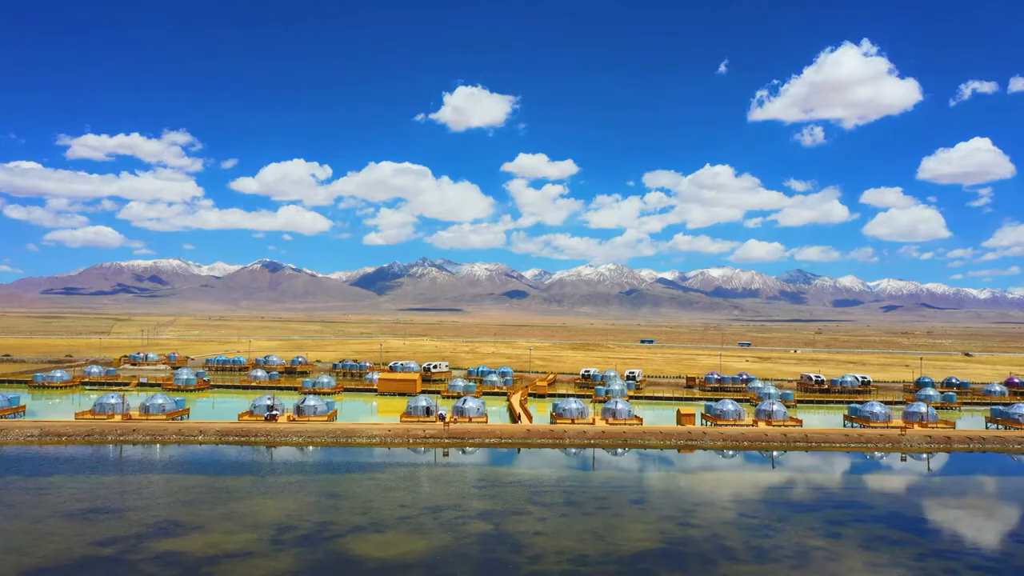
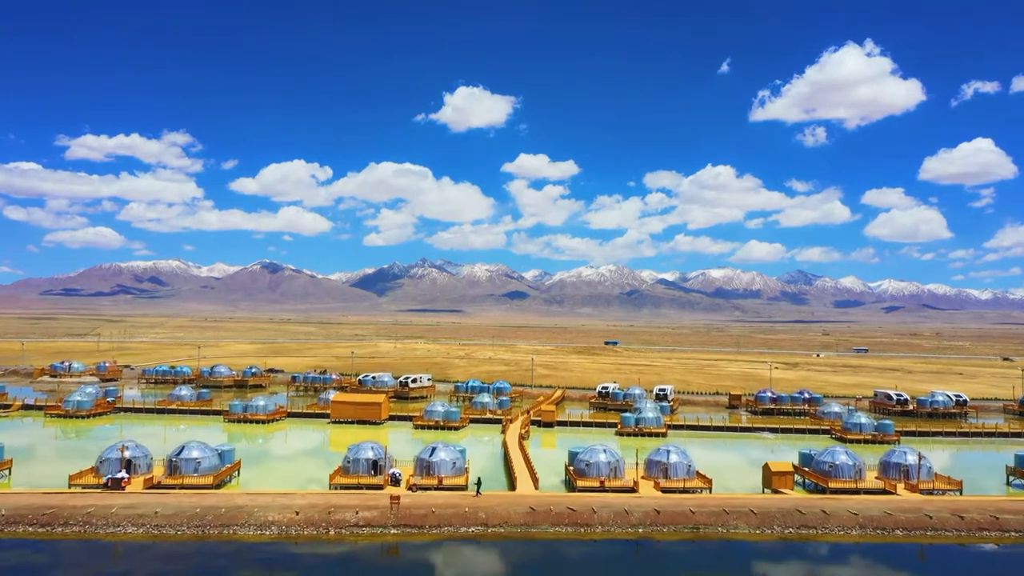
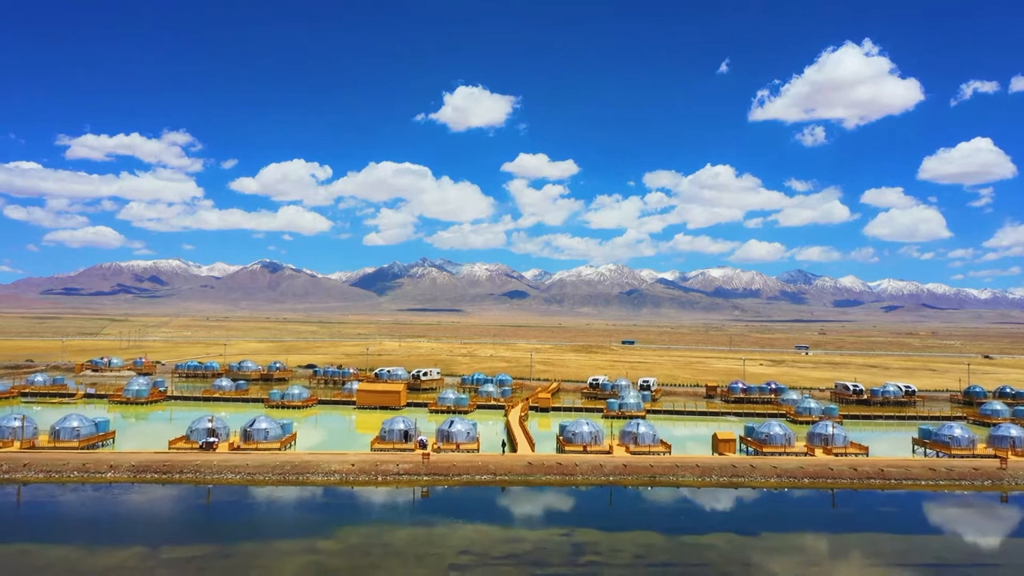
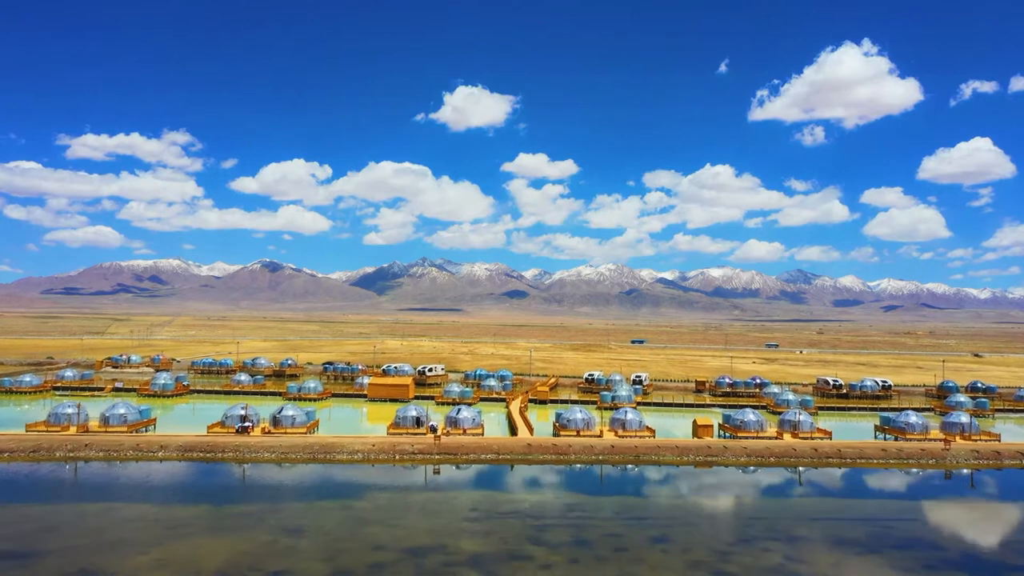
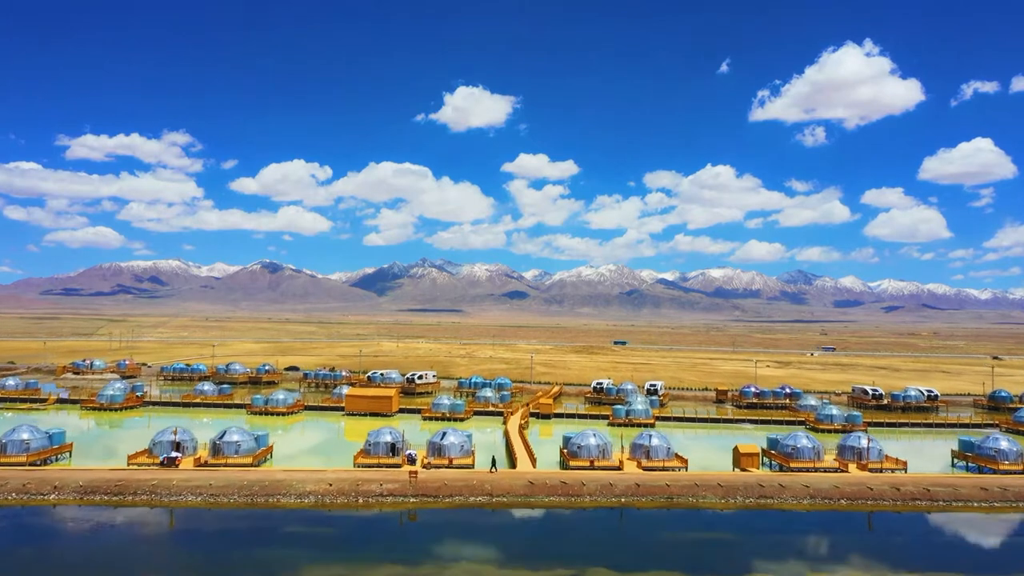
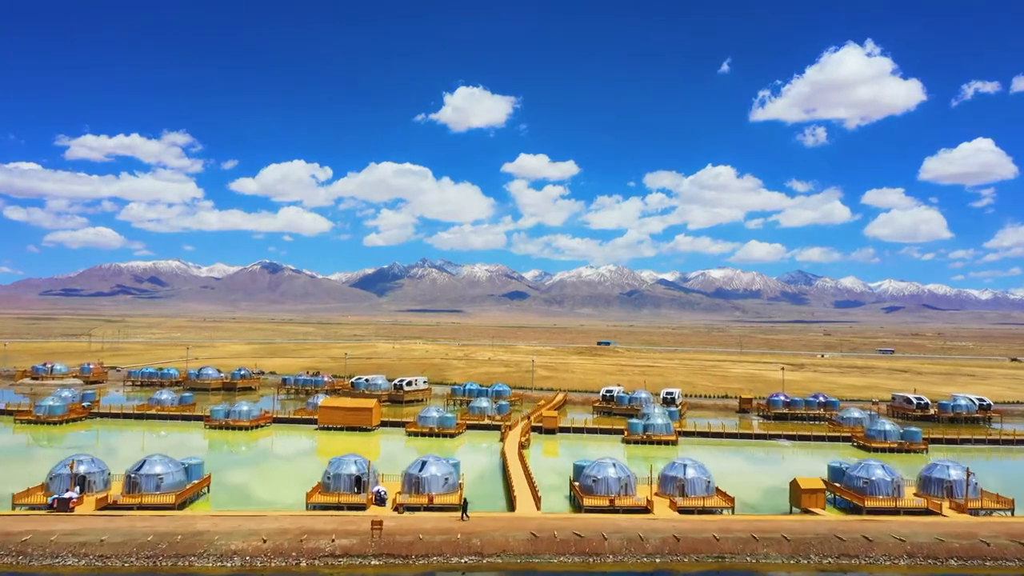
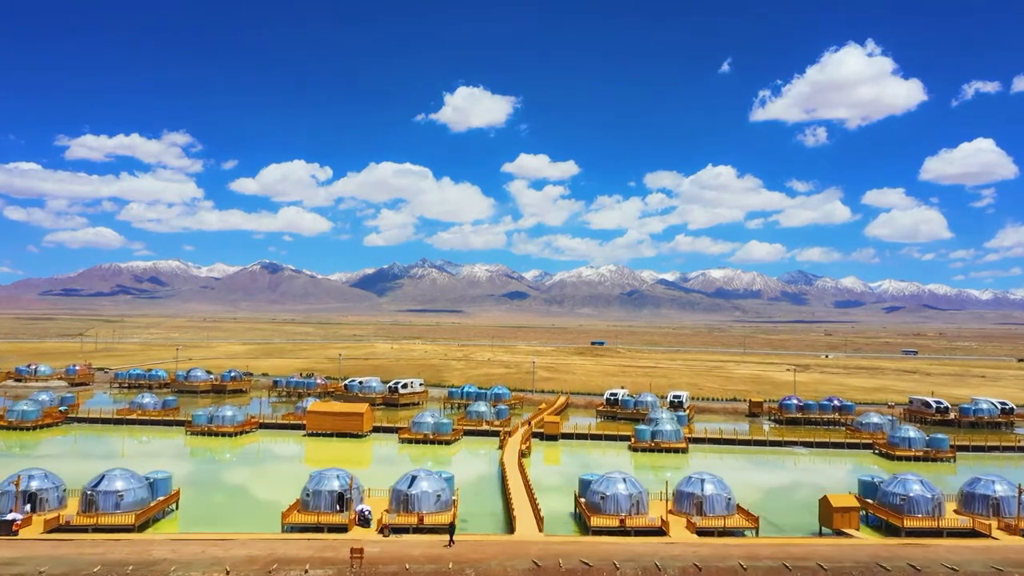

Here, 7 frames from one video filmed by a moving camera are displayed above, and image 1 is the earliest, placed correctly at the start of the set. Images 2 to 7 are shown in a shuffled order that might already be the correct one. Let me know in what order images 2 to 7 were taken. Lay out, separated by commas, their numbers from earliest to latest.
4, 3, 5, 2, 6, 7
